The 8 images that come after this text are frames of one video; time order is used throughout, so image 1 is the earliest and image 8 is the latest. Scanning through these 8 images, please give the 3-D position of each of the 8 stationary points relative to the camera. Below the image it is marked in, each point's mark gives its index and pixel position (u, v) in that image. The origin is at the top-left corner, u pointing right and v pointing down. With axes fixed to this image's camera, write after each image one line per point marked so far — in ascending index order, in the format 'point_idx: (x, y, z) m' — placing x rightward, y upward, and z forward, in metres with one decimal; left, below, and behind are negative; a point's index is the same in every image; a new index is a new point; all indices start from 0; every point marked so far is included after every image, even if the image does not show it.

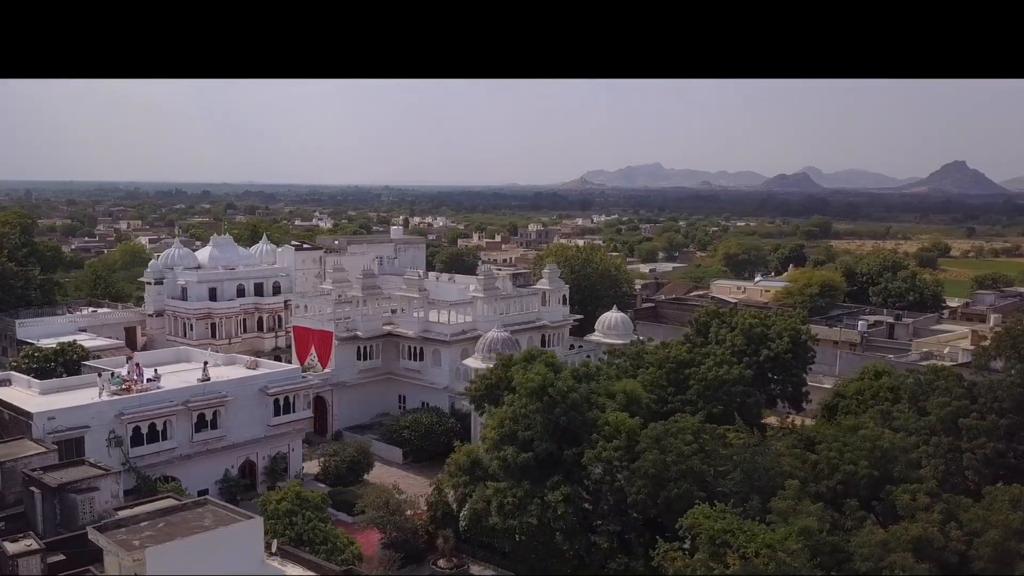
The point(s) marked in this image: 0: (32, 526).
0: (-7.6, -3.8, +12.9) m
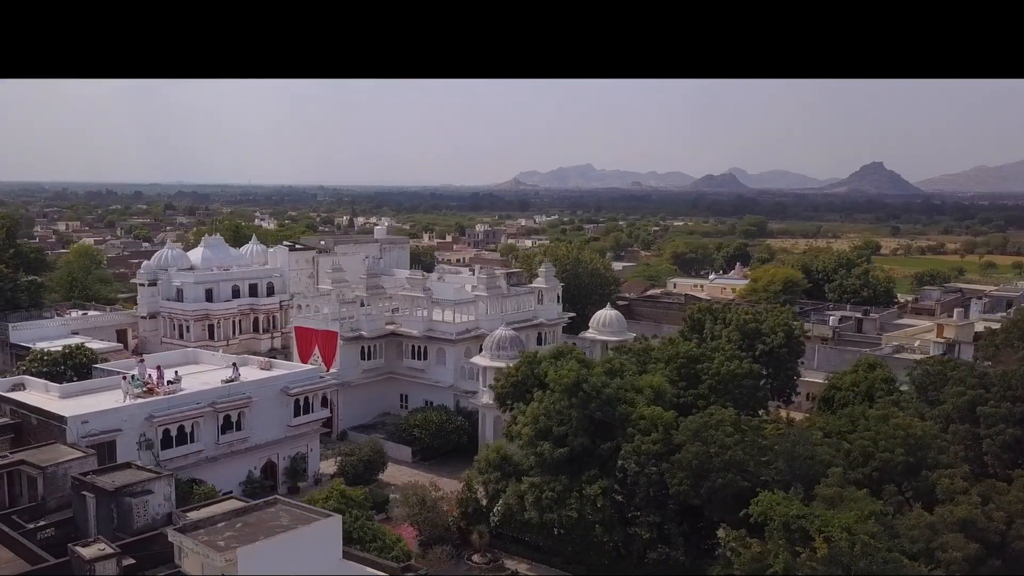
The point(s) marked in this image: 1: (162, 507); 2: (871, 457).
0: (-6.7, -3.8, +12.6) m
1: (-5.6, -3.5, +12.9) m
2: (+6.7, -3.1, +14.9) m
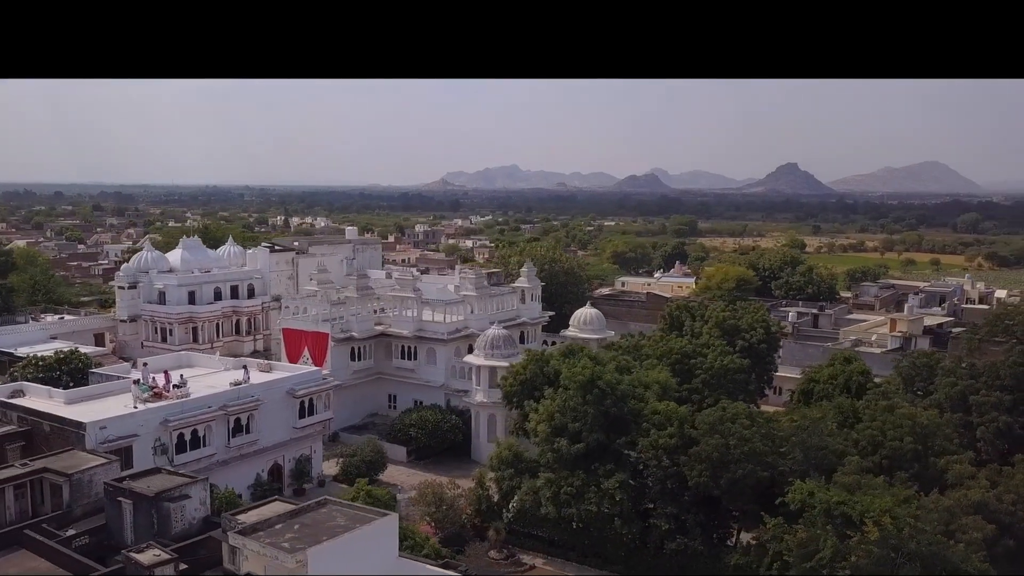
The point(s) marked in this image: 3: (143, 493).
0: (-6.0, -3.9, +12.4) m
1: (-4.9, -3.5, +12.8) m
2: (+7.2, -3.0, +15.6) m
3: (-5.5, -3.1, +12.1) m
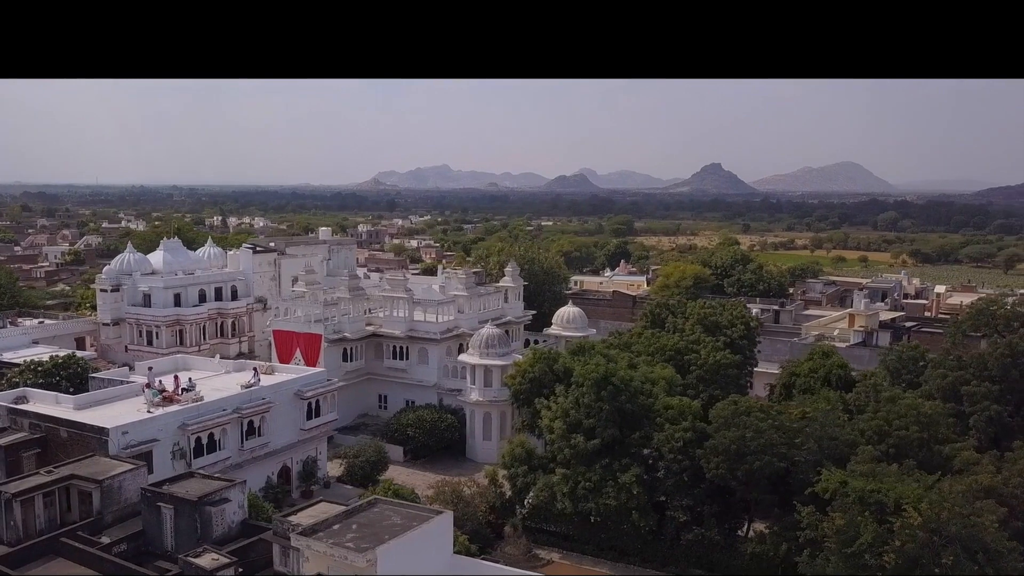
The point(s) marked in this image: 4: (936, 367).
0: (-5.4, -3.9, +12.3) m
1: (-4.3, -3.6, +12.7) m
2: (+7.6, -3.0, +16.3) m
3: (-4.8, -3.1, +12.0) m
4: (+10.2, -1.9, +19.5) m
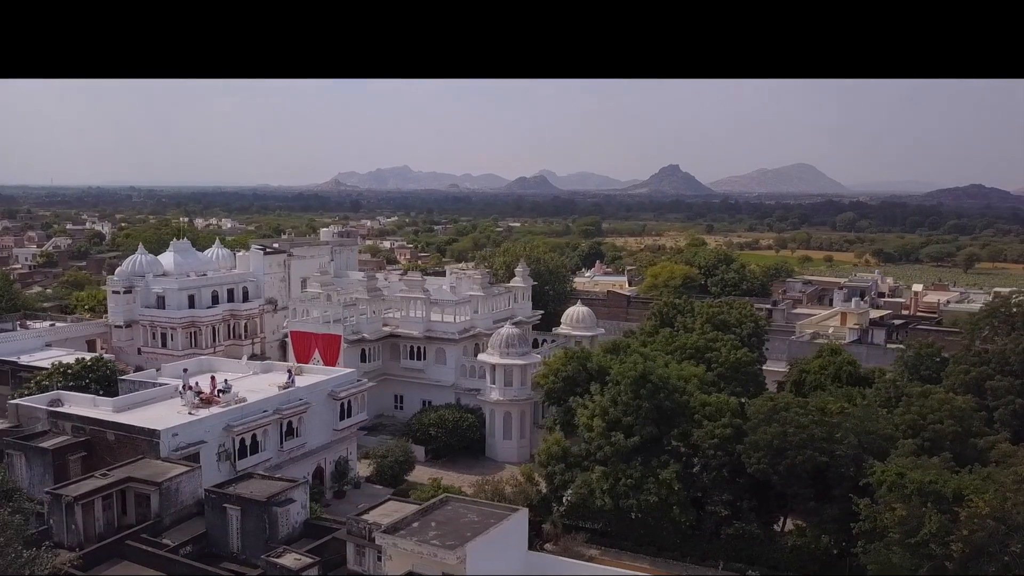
0: (-4.3, -3.9, +12.2) m
1: (-3.3, -3.5, +12.6) m
2: (+8.5, -2.9, +16.7) m
3: (-3.8, -3.1, +12.0) m
4: (+11.0, -1.8, +19.9) m
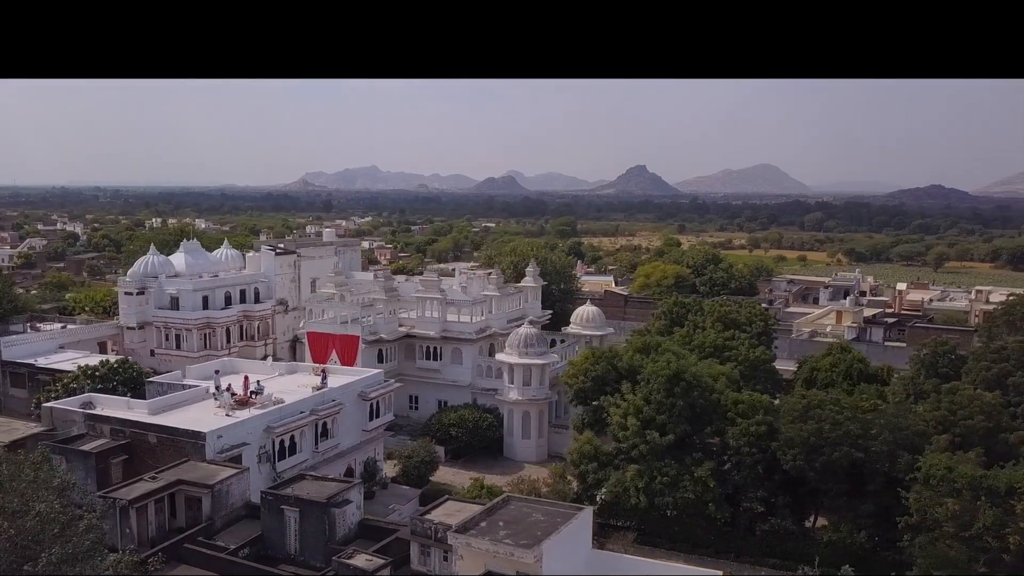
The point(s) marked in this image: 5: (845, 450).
0: (-3.5, -3.9, +12.1) m
1: (-2.4, -3.6, +12.6) m
2: (+9.2, -2.8, +16.9) m
3: (-3.0, -3.1, +11.9) m
4: (+11.6, -1.8, +20.2) m
5: (+6.6, -3.2, +16.1) m
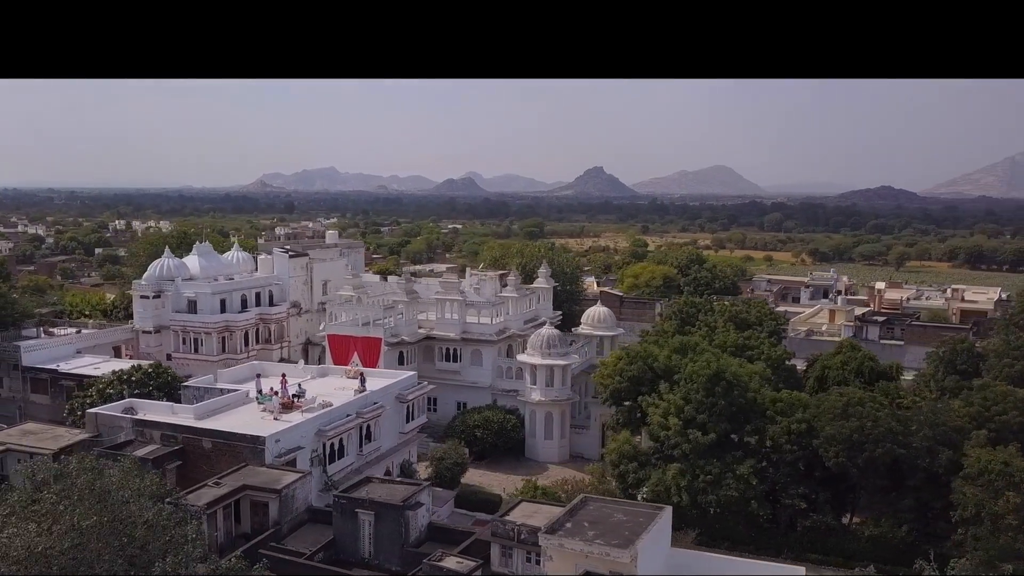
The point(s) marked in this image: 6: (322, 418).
0: (-2.4, -3.9, +12.1) m
1: (-1.4, -3.6, +12.6) m
2: (+10.1, -2.8, +17.3) m
3: (-1.8, -3.1, +11.9) m
4: (+12.5, -1.7, +20.6) m
5: (+7.6, -3.2, +16.3) m
6: (-3.7, -2.5, +15.7) m
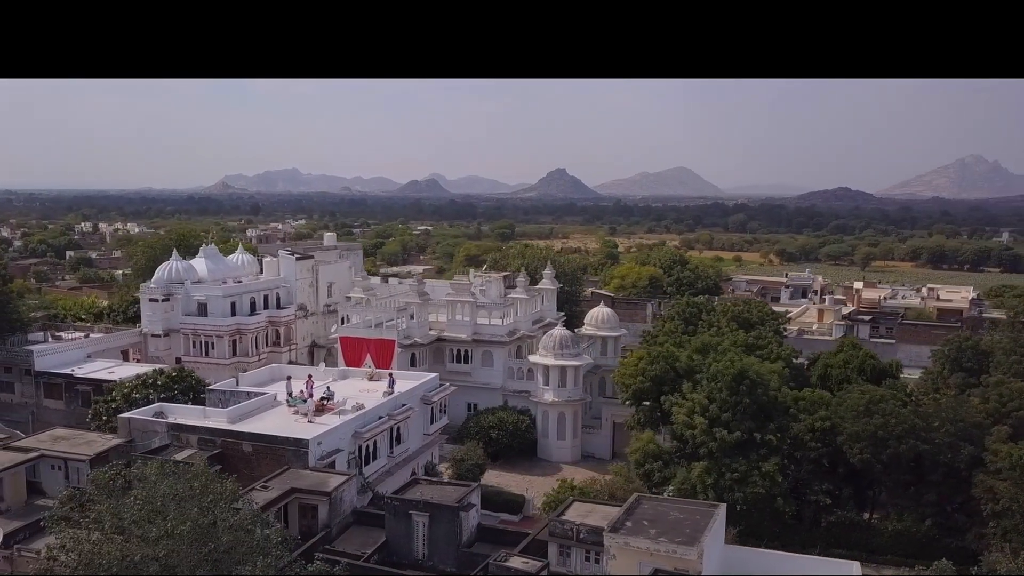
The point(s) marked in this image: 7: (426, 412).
0: (-1.6, -4.0, +12.1) m
1: (-0.6, -3.6, +12.6) m
2: (+10.8, -2.8, +17.7) m
3: (-1.1, -3.2, +11.9) m
4: (+13.0, -1.7, +21.1) m
5: (+8.2, -3.2, +16.7) m
6: (-3.1, -2.6, +15.7) m
7: (-2.0, -2.9, +18.8) m
